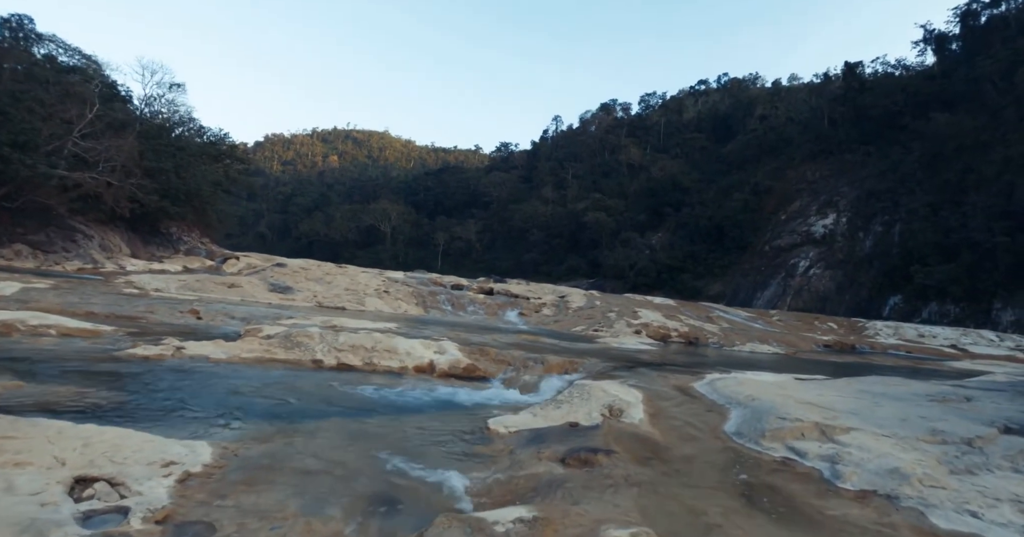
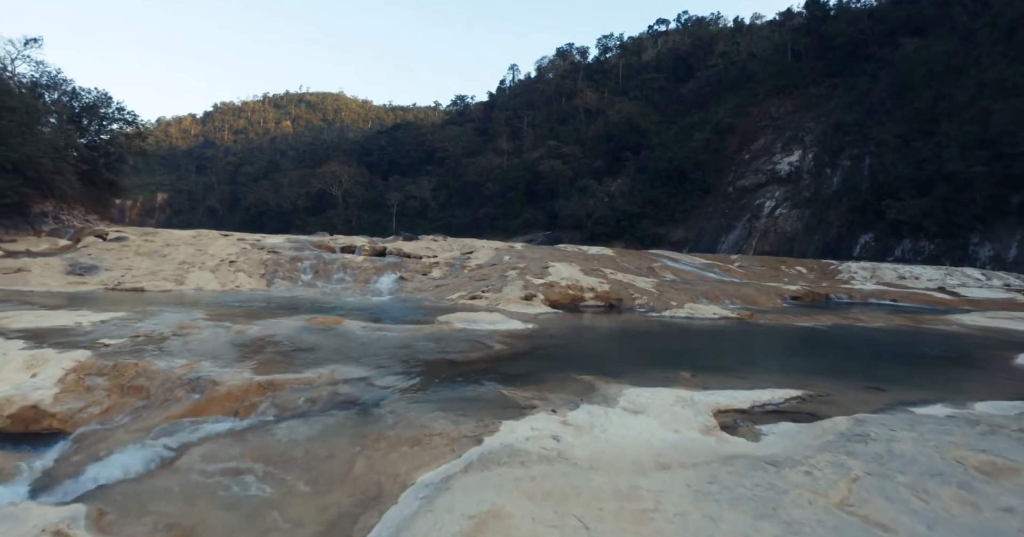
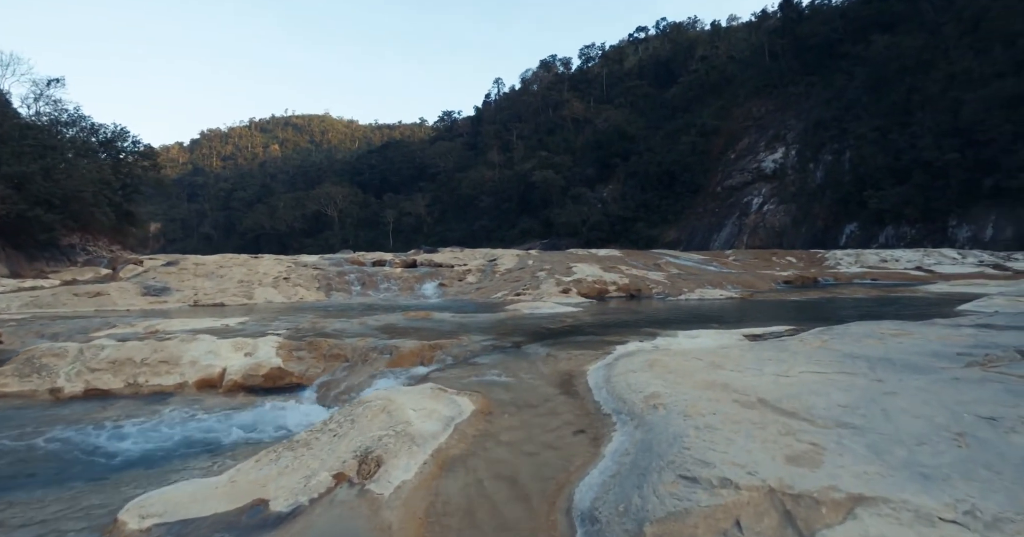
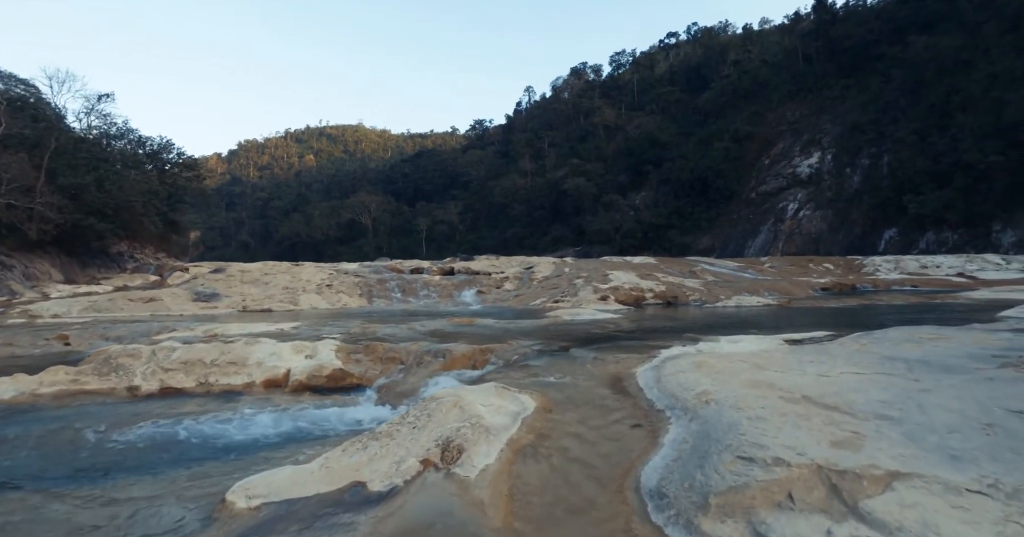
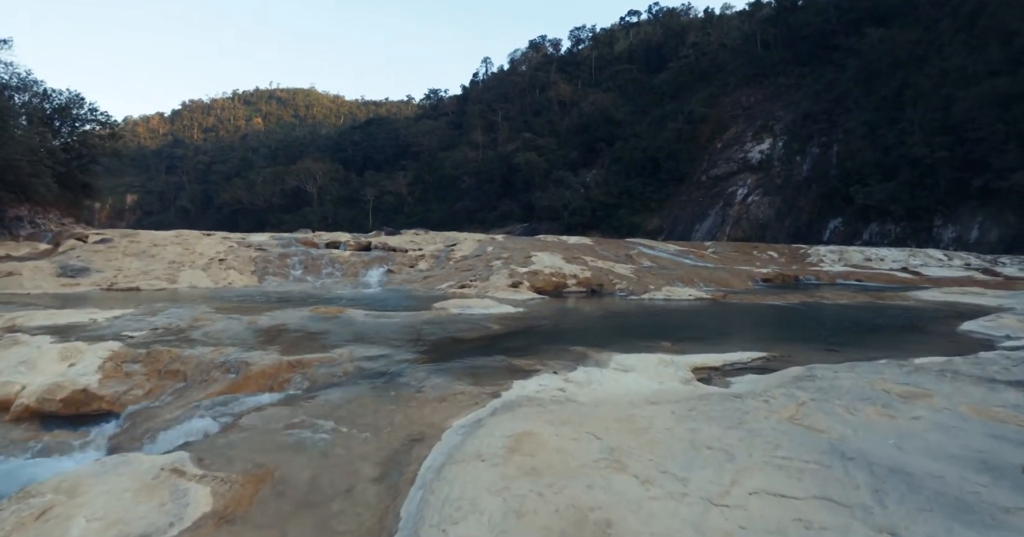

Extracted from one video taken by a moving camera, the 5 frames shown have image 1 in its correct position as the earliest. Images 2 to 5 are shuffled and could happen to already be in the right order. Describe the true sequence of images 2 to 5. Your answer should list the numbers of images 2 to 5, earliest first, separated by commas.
4, 3, 5, 2
